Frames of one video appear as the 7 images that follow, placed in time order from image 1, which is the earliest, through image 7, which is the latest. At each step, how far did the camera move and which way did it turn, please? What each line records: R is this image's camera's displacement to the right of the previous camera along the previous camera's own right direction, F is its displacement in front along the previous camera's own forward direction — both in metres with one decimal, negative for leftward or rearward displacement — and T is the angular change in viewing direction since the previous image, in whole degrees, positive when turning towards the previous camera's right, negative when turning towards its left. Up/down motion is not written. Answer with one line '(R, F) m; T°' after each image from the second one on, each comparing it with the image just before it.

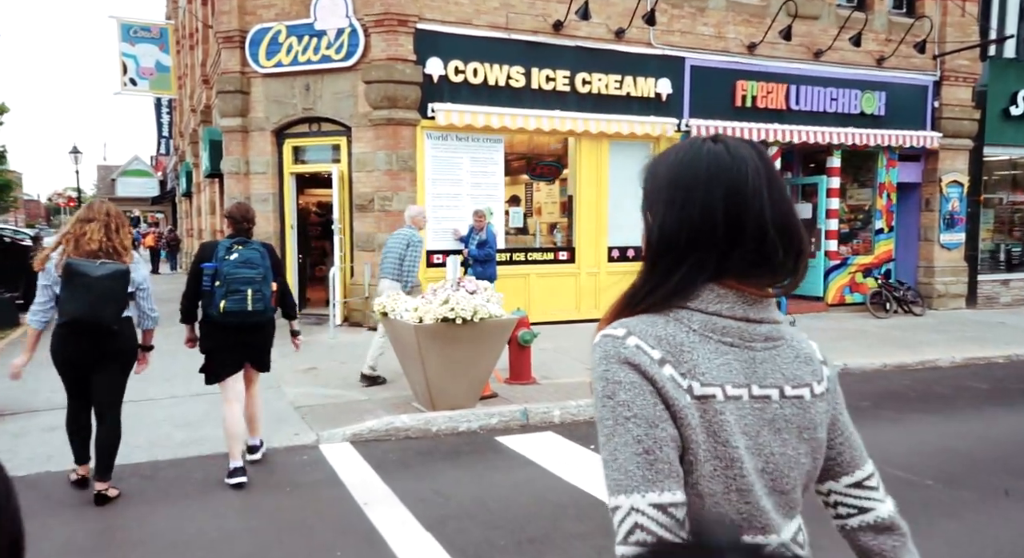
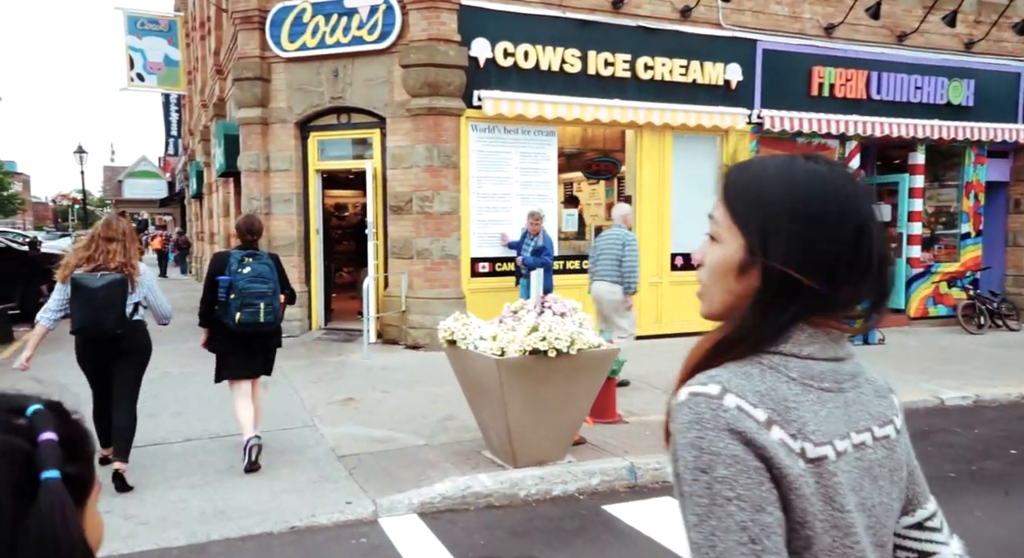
(-0.7, +1.4) m; 0°
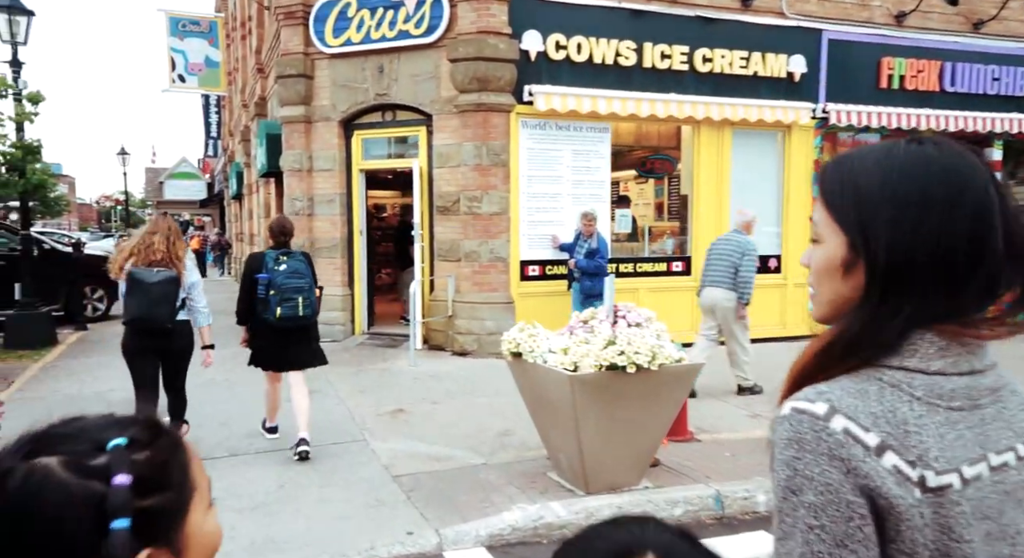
(-0.3, +0.5) m; -3°
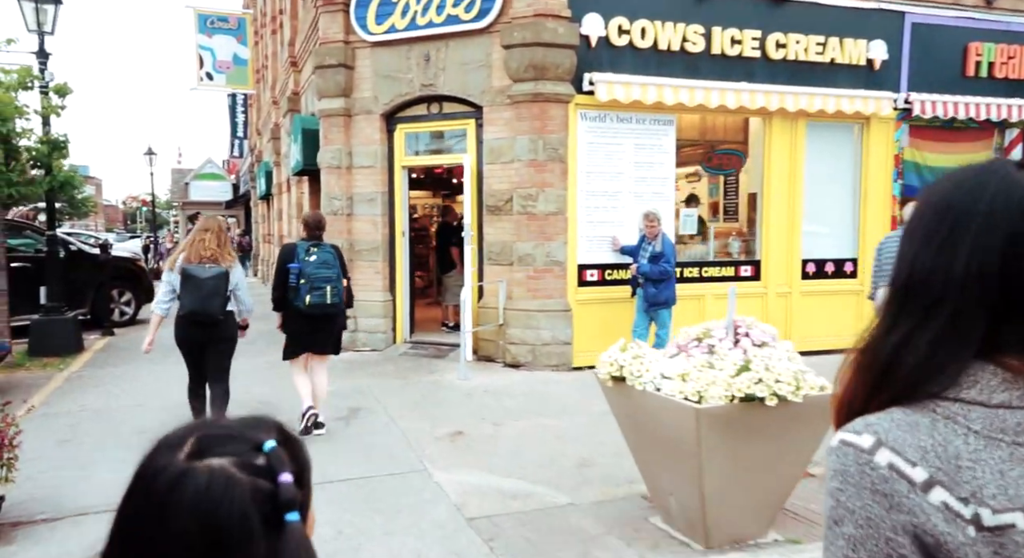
(-0.5, +0.8) m; -2°
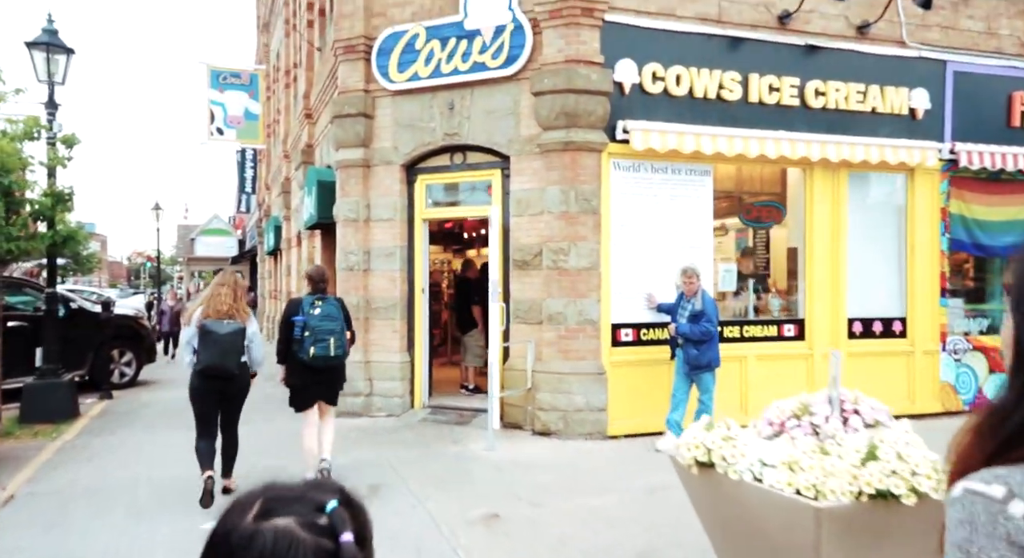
(-0.3, +0.6) m; 0°
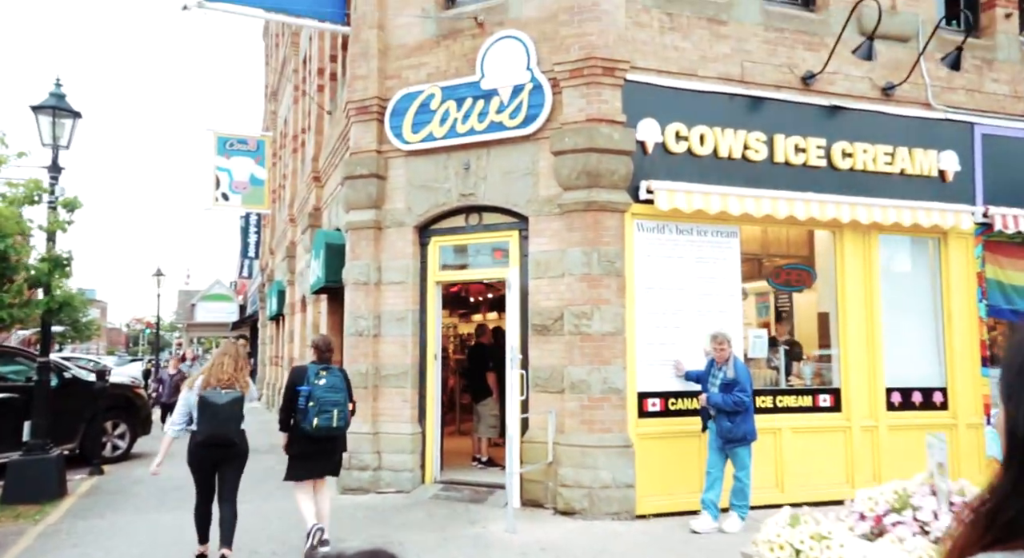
(-0.2, +0.4) m; 0°
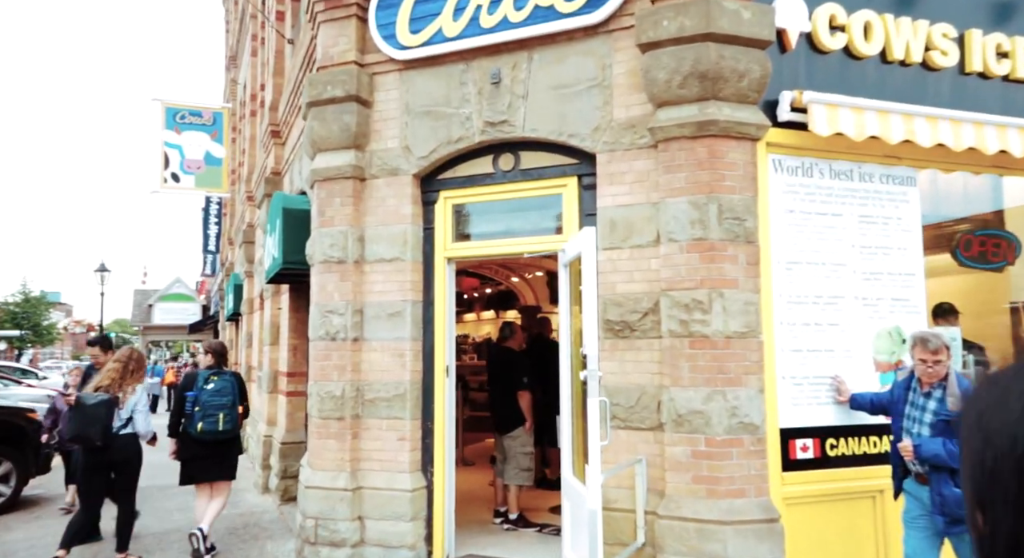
(-0.6, +3.0) m; +2°
